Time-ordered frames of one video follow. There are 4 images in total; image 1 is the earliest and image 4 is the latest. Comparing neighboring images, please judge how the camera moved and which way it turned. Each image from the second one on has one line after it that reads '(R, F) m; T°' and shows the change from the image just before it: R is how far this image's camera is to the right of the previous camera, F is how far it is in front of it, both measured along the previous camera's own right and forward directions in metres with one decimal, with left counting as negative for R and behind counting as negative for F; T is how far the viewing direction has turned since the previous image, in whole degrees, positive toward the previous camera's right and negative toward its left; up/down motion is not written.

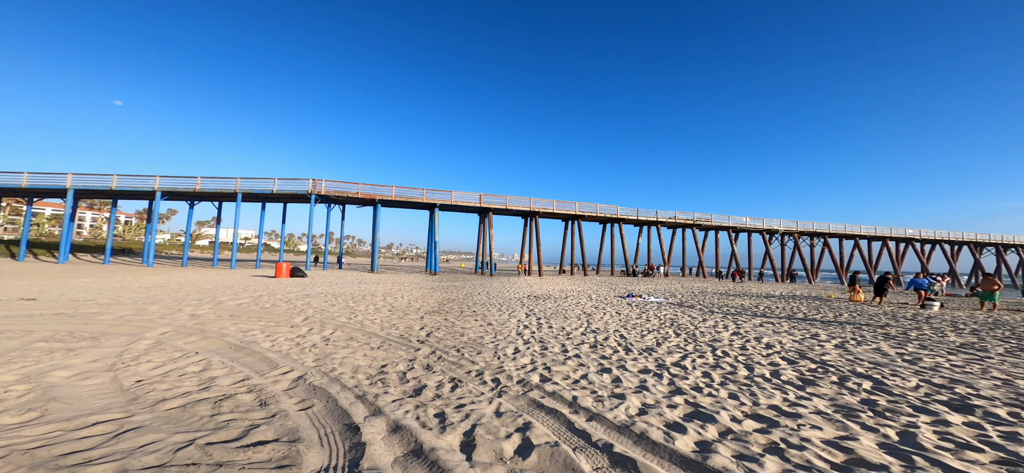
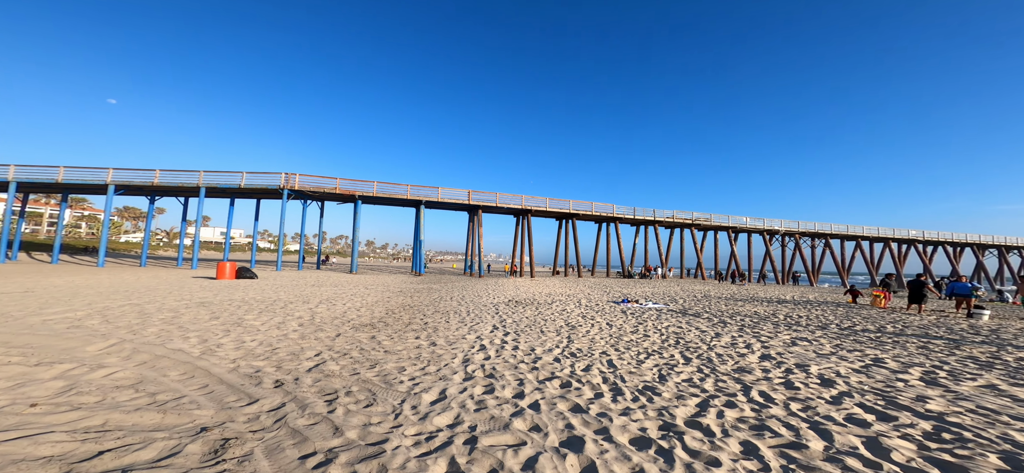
(+0.7, +2.1) m; 0°
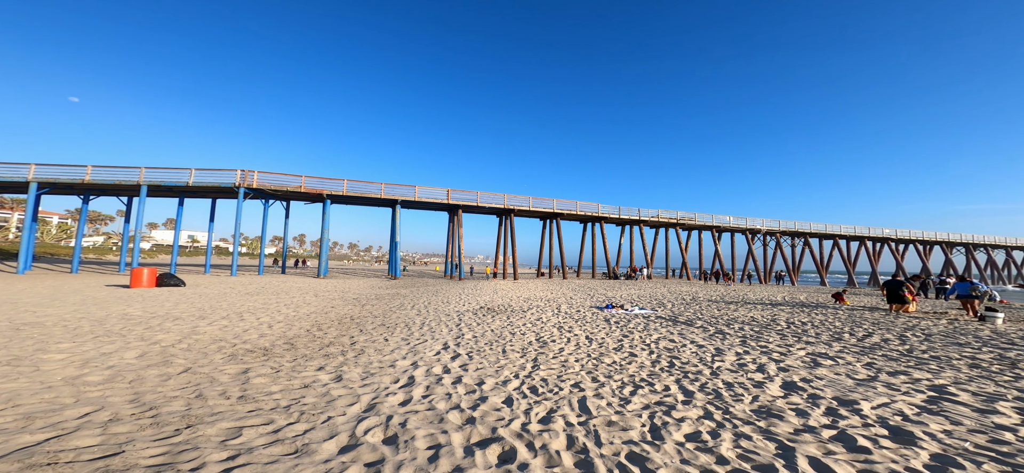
(+0.6, +1.6) m; +2°
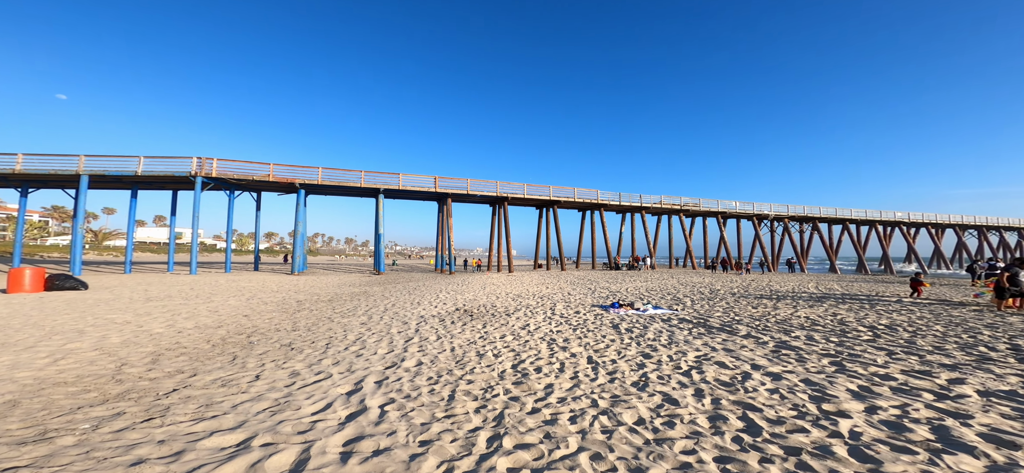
(+0.5, +2.6) m; 0°
